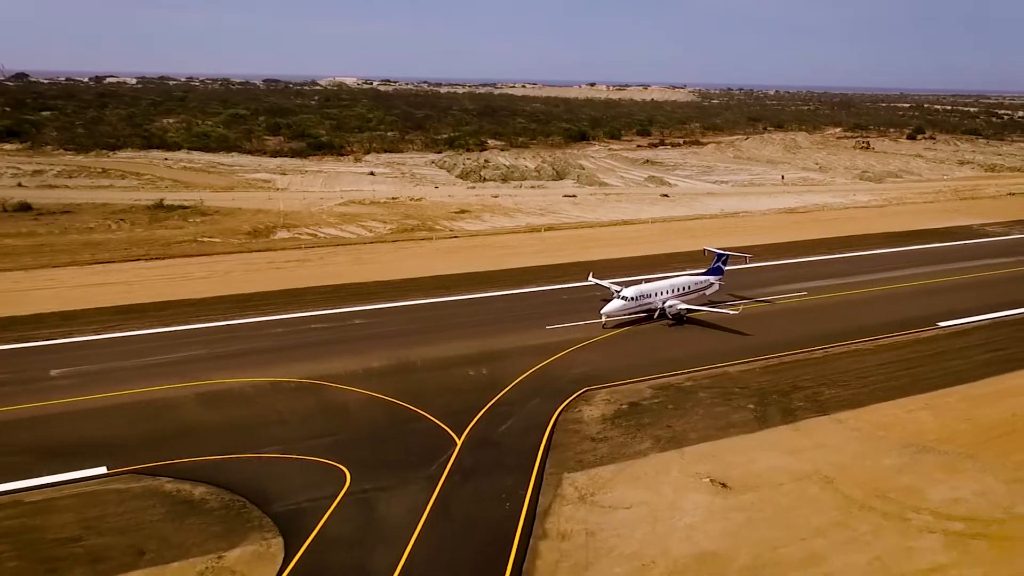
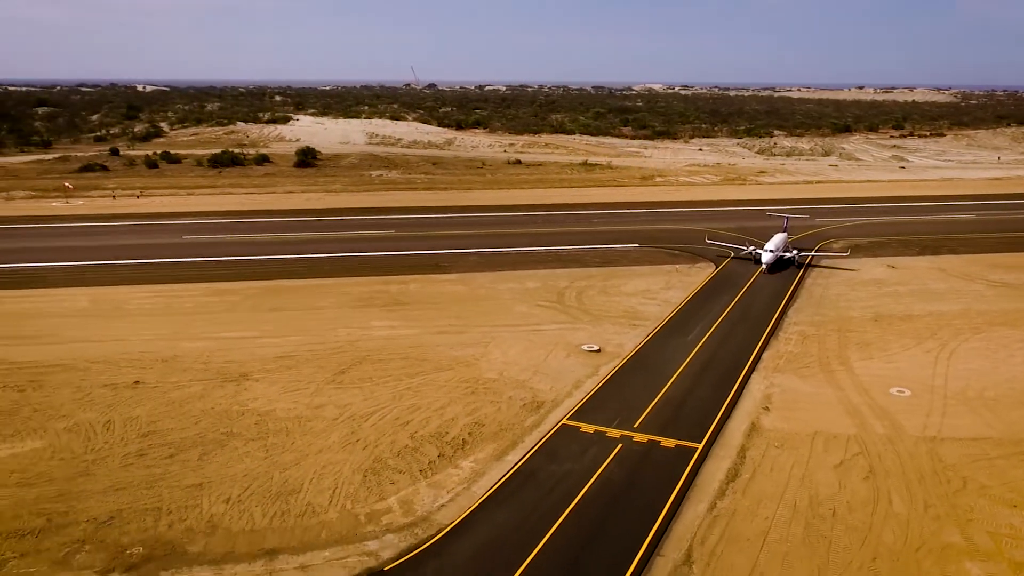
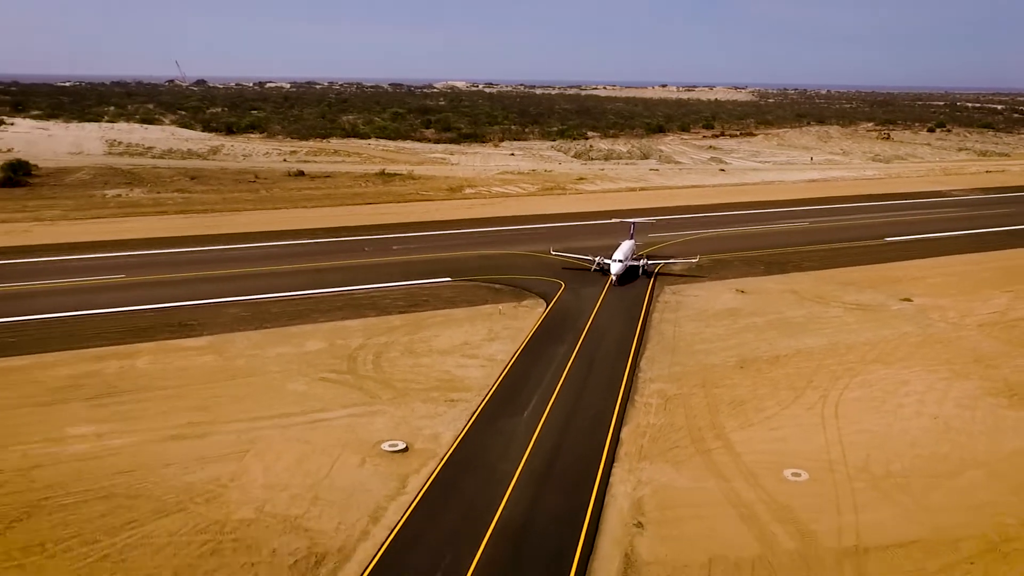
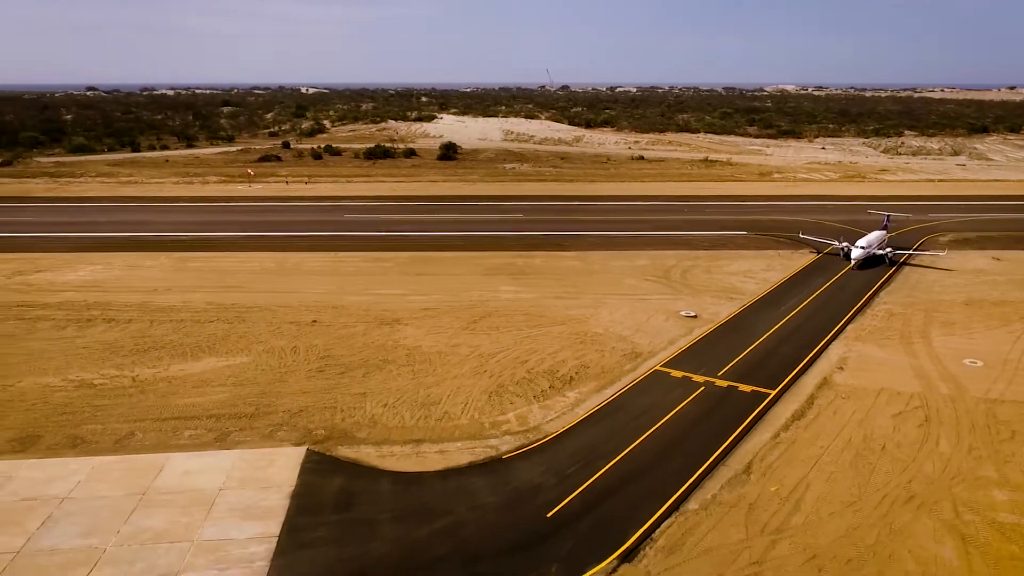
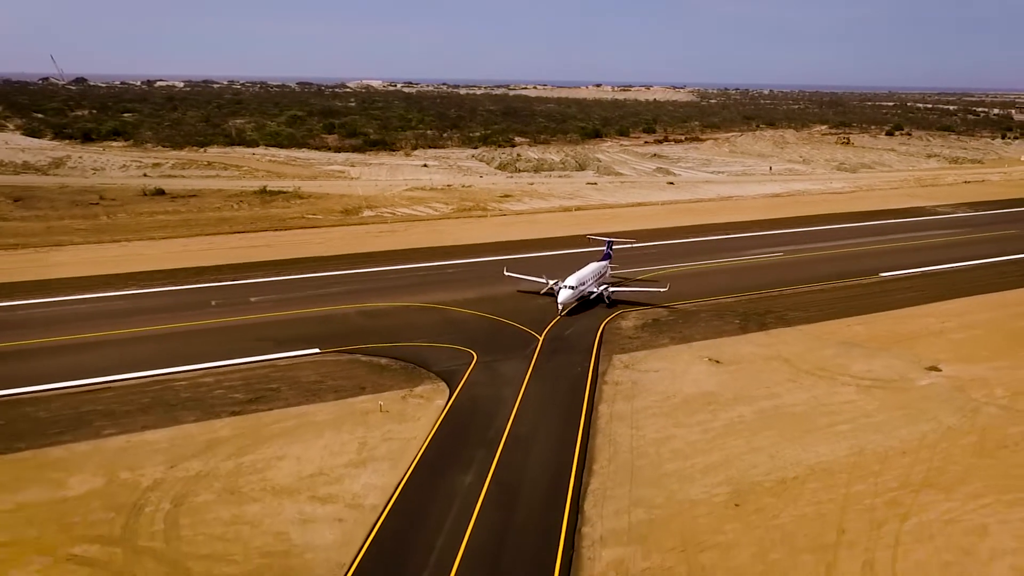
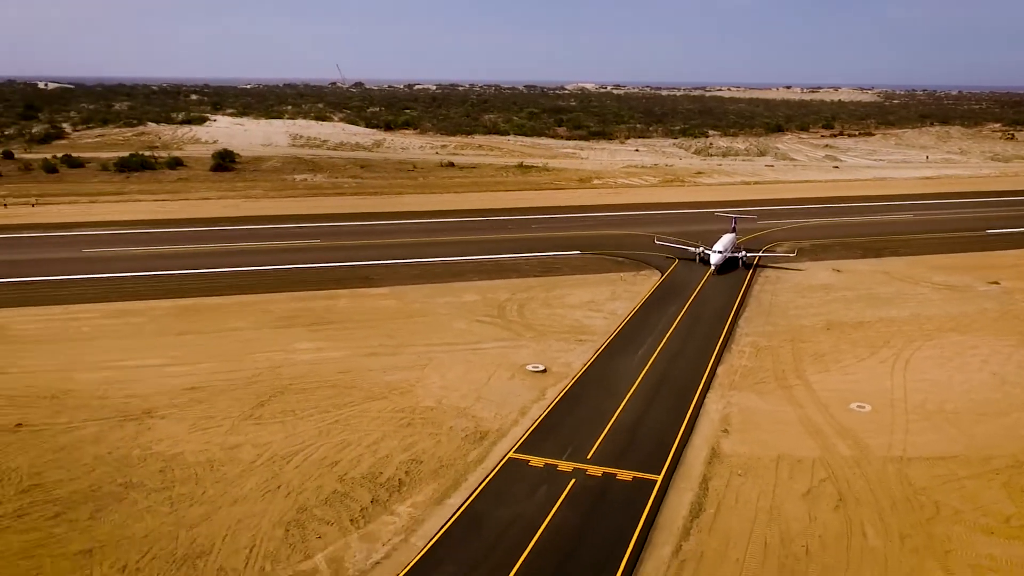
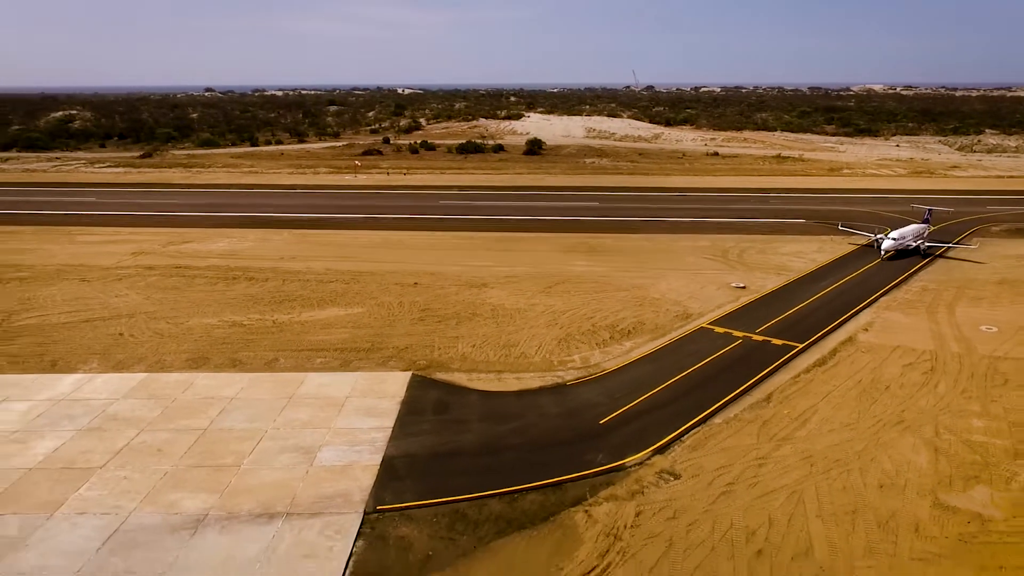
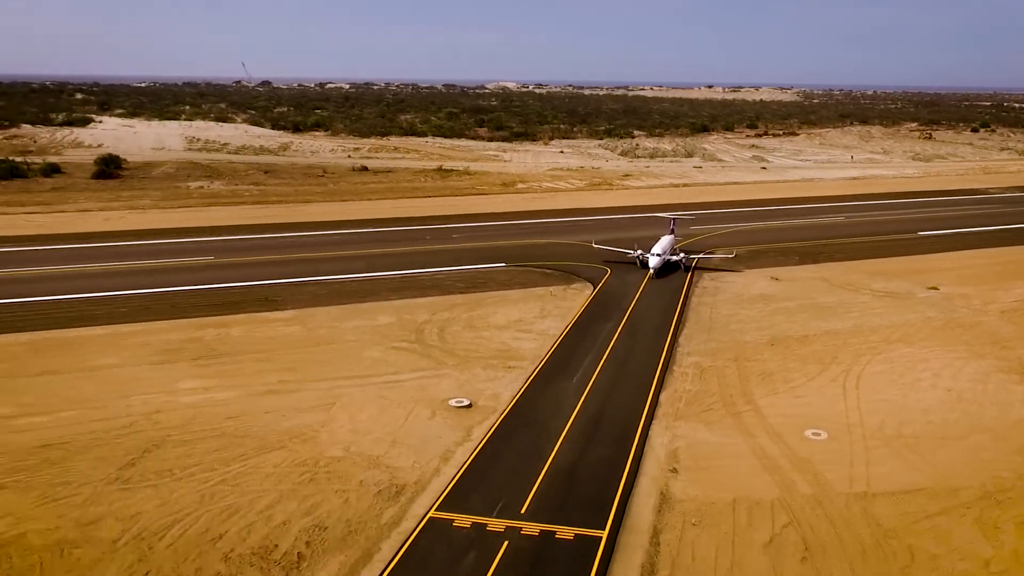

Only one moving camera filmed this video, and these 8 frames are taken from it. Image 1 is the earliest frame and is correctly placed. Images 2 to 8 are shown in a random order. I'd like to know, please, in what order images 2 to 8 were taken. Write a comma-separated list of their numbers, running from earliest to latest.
5, 3, 8, 6, 2, 4, 7
